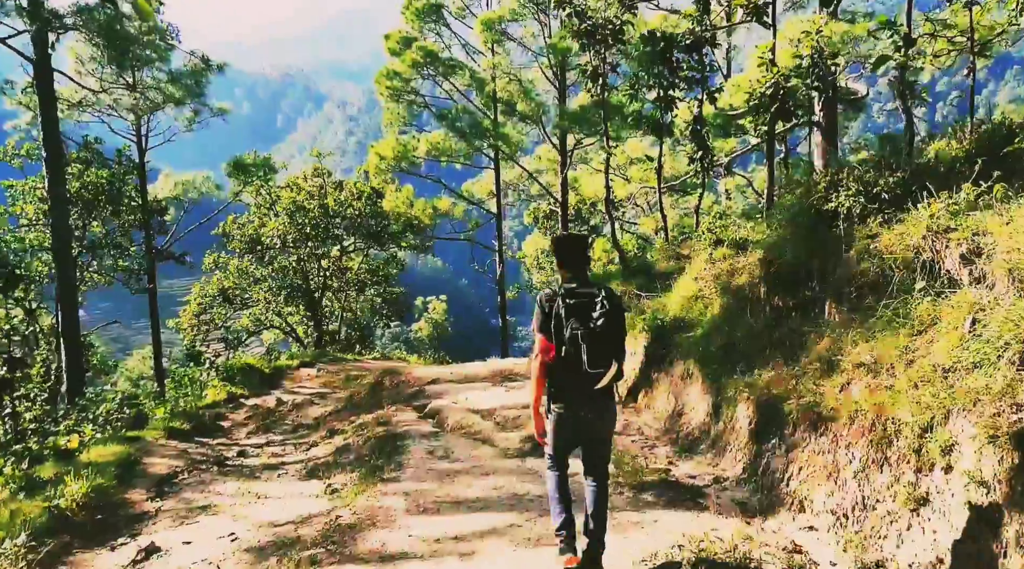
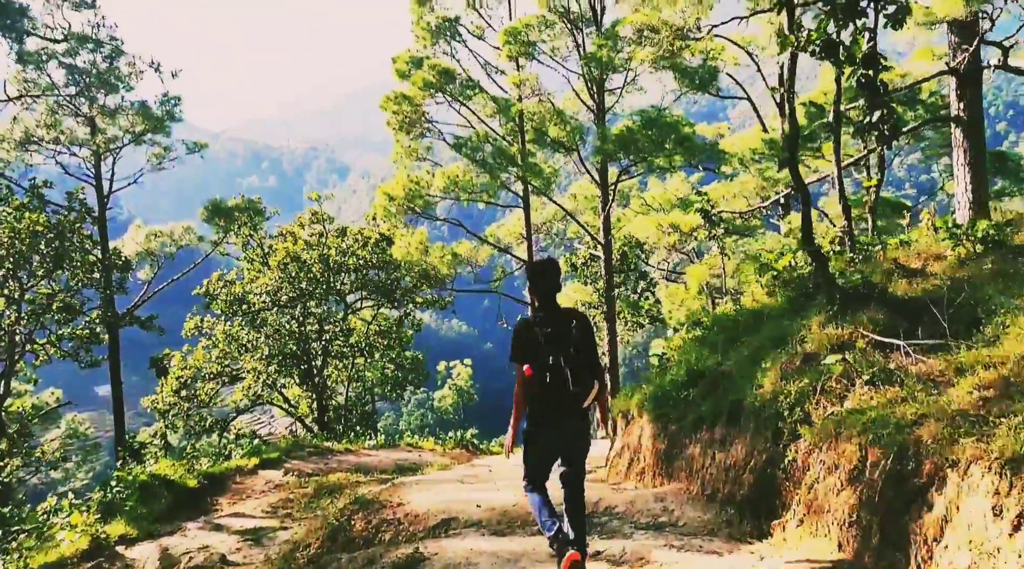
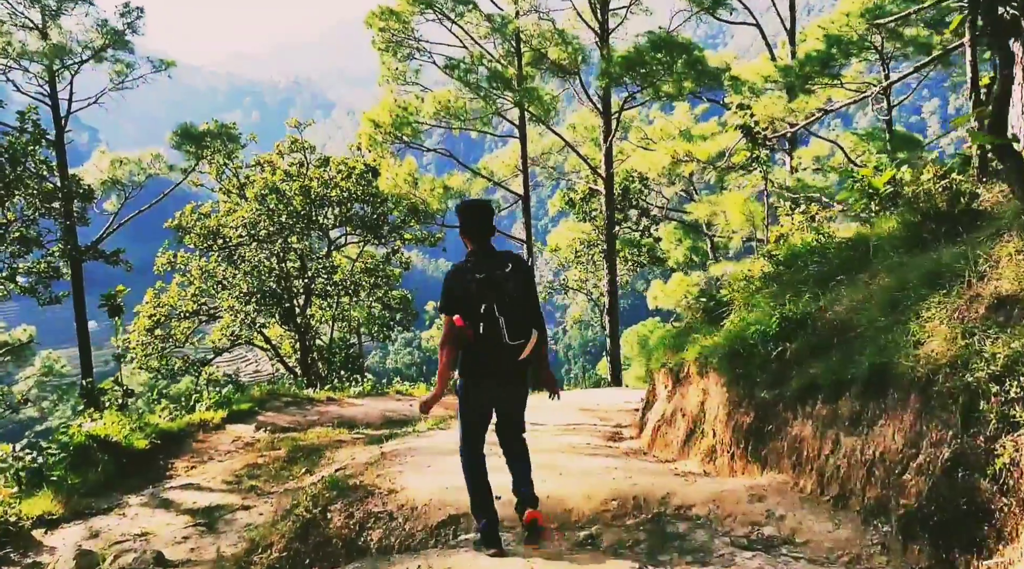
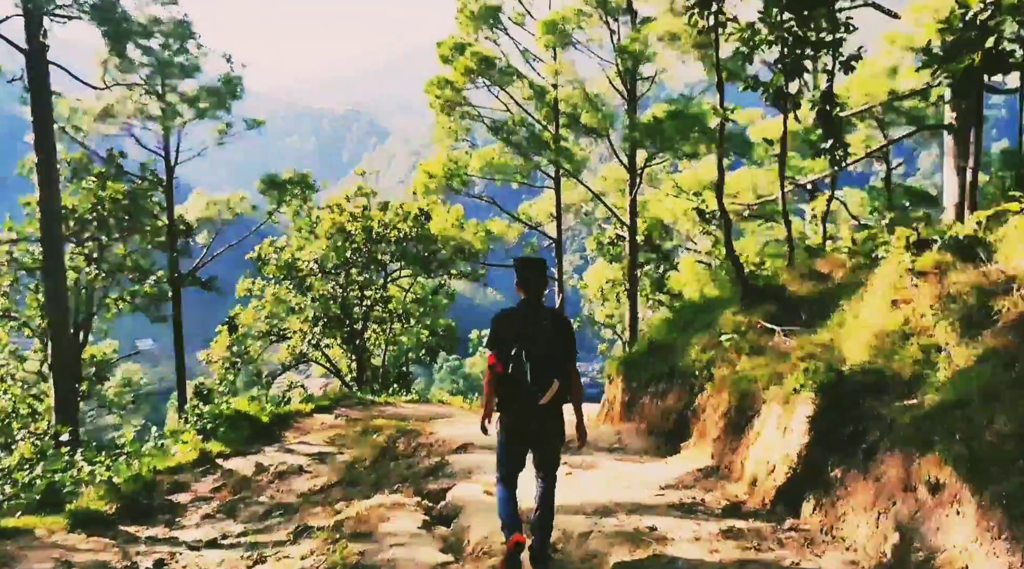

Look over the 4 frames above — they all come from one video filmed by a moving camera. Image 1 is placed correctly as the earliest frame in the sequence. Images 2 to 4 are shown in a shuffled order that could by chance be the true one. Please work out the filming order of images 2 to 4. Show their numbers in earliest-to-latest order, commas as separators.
4, 2, 3
